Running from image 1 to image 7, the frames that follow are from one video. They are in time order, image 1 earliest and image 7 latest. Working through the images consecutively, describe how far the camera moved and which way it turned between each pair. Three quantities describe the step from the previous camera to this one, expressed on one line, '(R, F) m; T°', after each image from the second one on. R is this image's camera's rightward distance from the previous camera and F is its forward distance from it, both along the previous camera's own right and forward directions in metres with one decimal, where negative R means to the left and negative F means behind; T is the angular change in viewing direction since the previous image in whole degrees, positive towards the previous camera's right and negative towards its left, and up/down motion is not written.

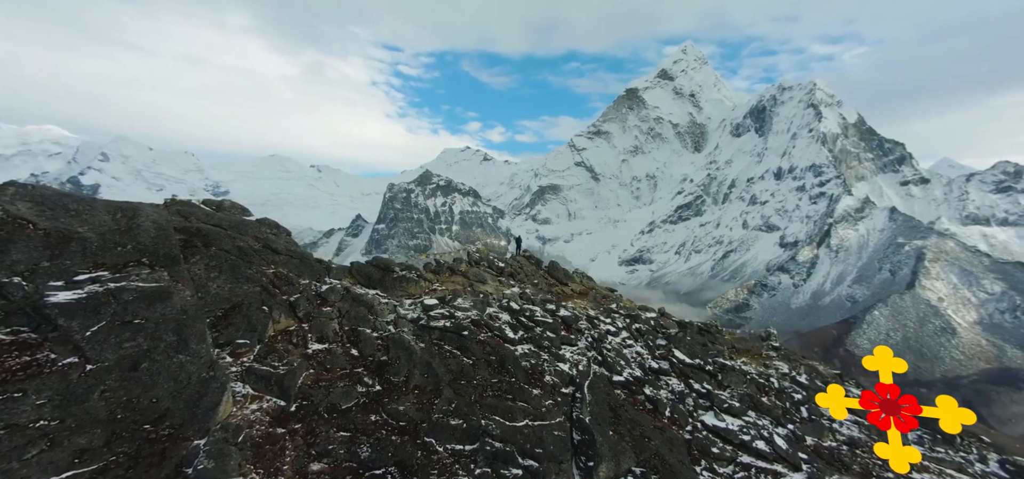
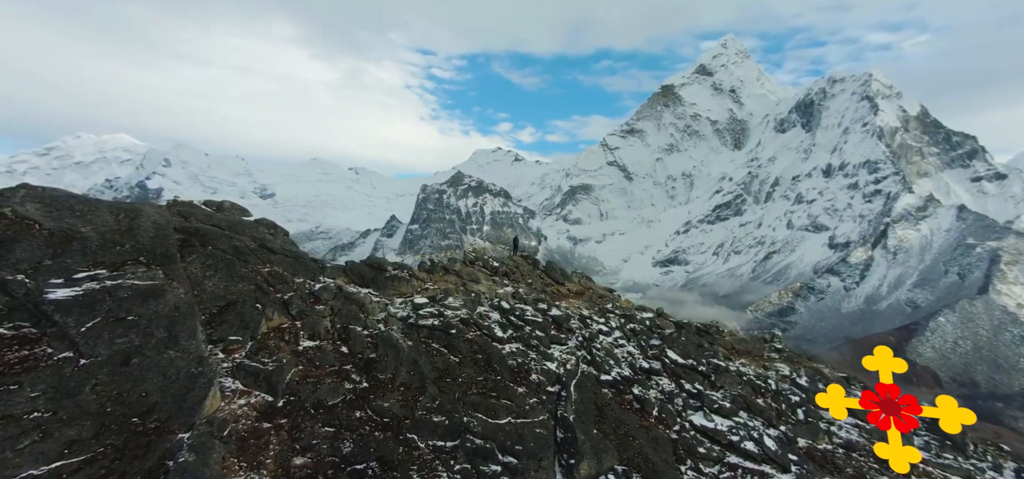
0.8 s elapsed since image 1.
(+1.4, -0.1) m; -1°
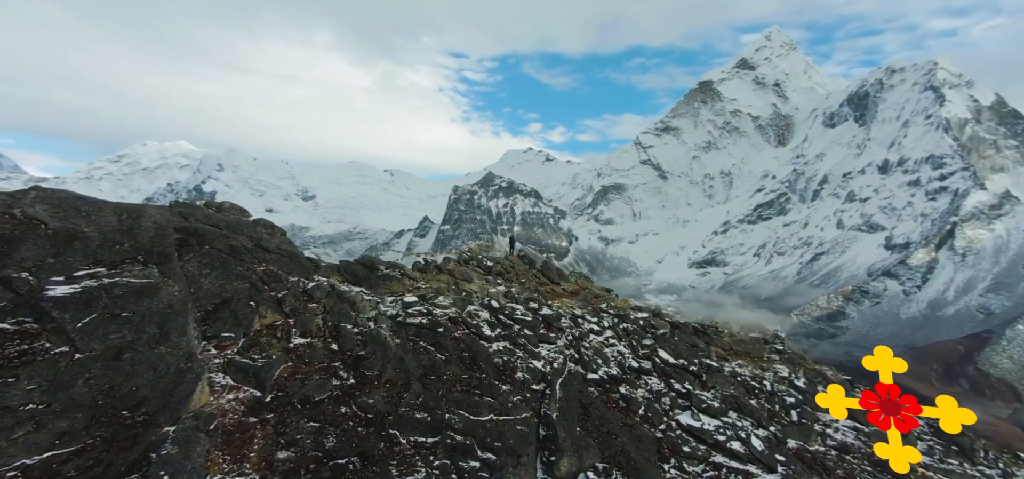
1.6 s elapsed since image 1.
(+1.5, -0.1) m; -1°
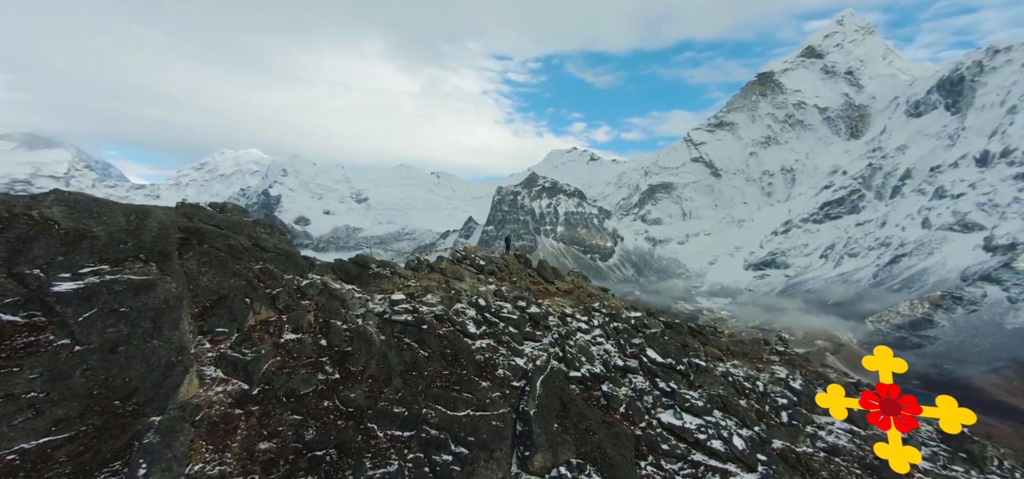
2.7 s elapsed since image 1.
(+2.1, -0.3) m; -2°
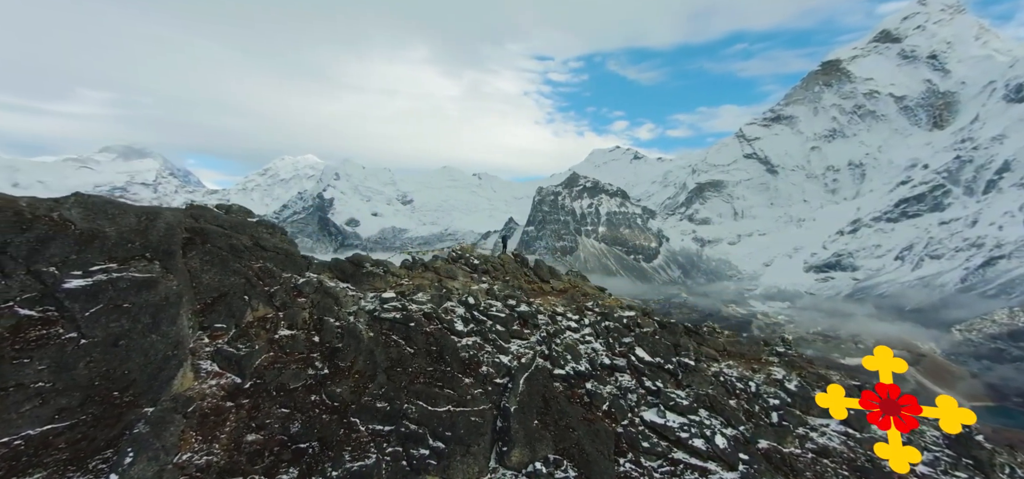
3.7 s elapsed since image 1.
(+2.0, -0.4) m; -2°
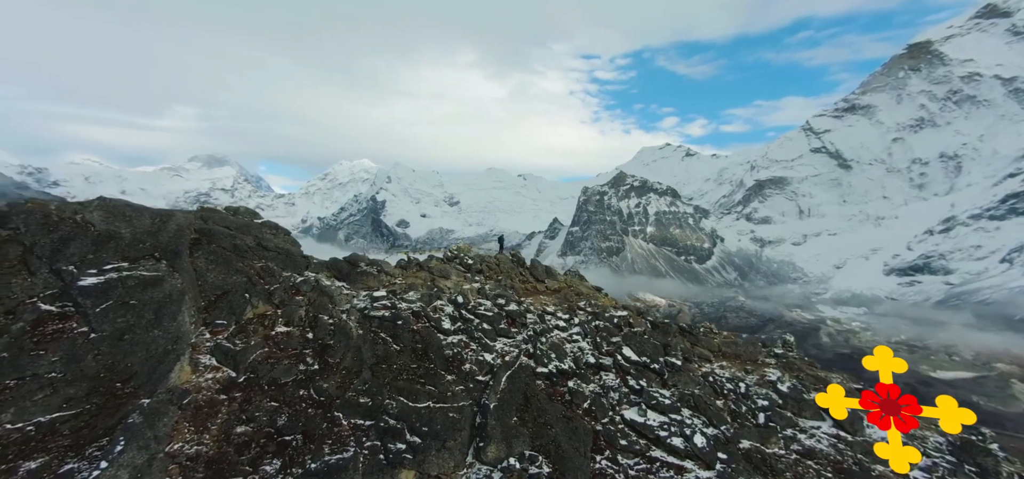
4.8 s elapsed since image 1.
(+2.3, -0.6) m; -3°
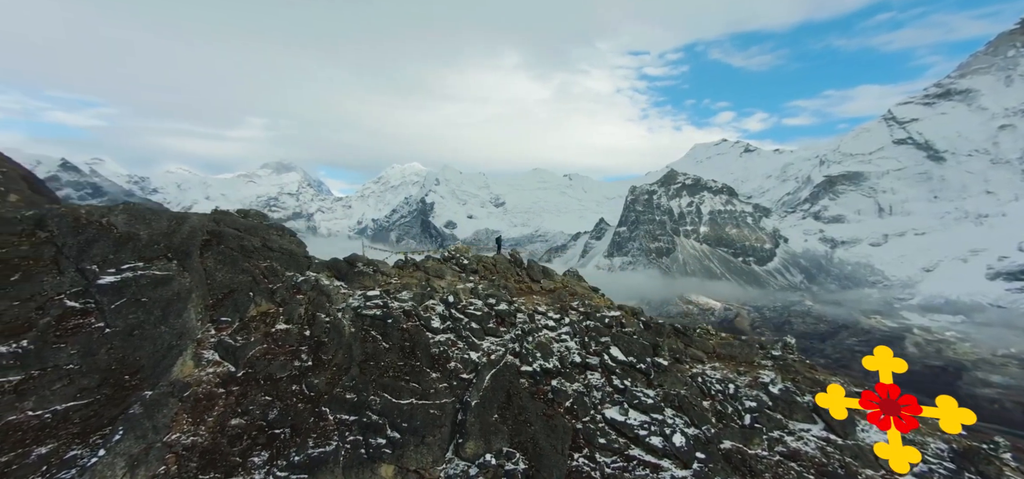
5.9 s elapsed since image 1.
(+2.4, -0.7) m; -3°
